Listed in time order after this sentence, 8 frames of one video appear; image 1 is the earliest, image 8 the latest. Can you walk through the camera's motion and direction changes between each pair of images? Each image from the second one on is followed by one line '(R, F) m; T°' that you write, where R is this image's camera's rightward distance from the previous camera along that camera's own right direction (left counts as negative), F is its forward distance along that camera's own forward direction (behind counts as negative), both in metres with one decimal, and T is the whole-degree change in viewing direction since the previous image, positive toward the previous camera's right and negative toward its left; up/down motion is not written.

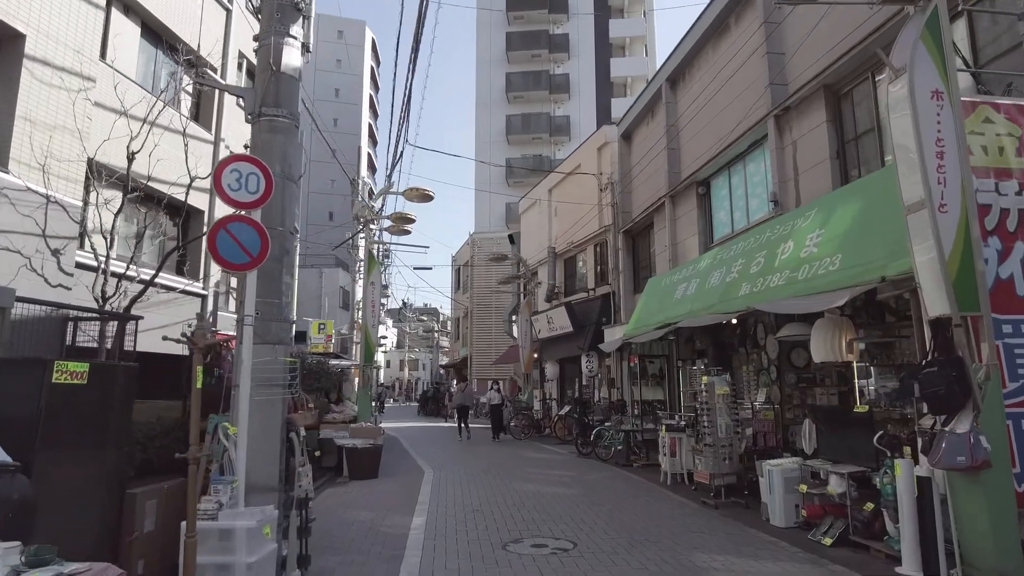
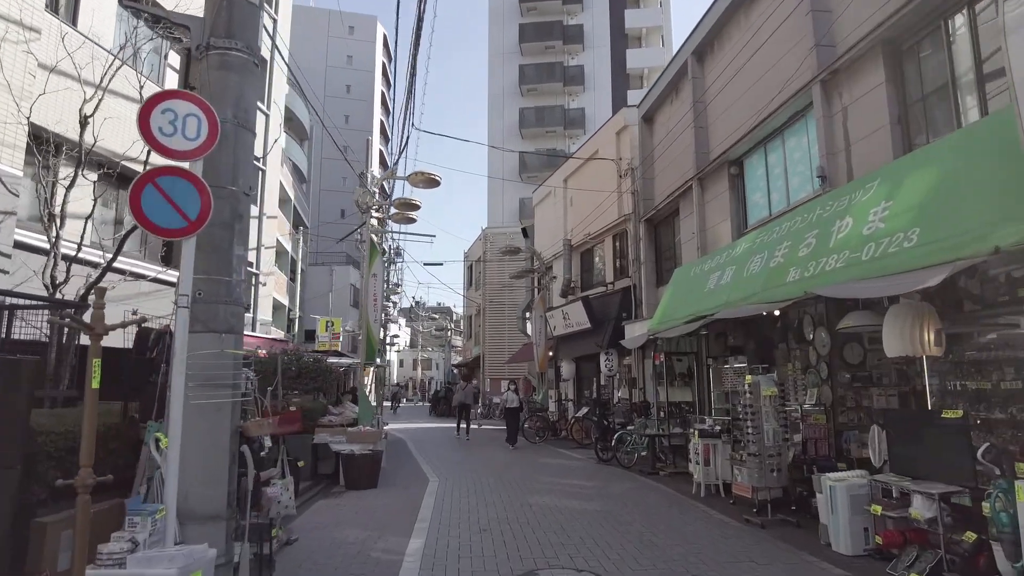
(0.0, +1.1) m; -1°
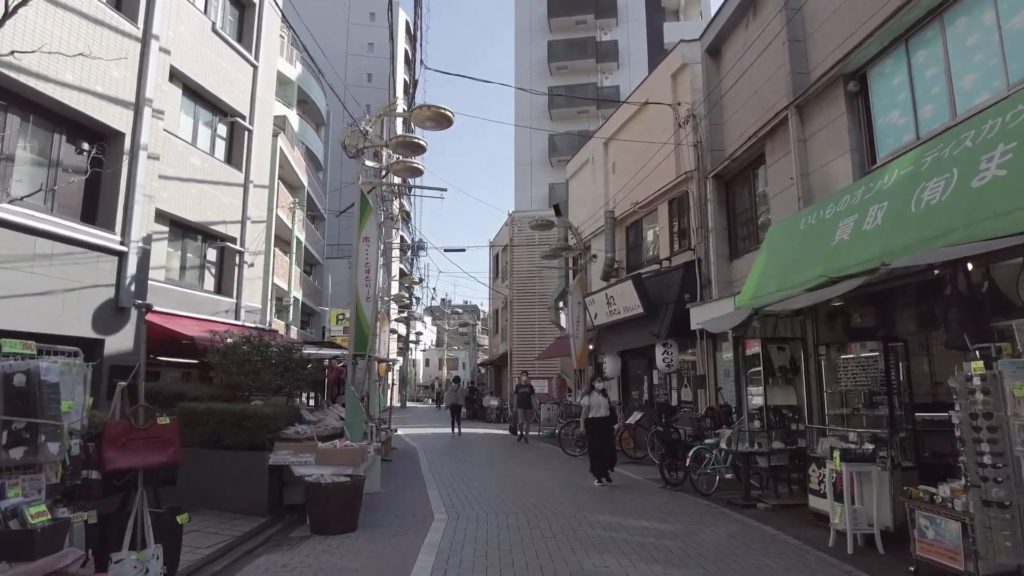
(-0.1, +3.0) m; -2°
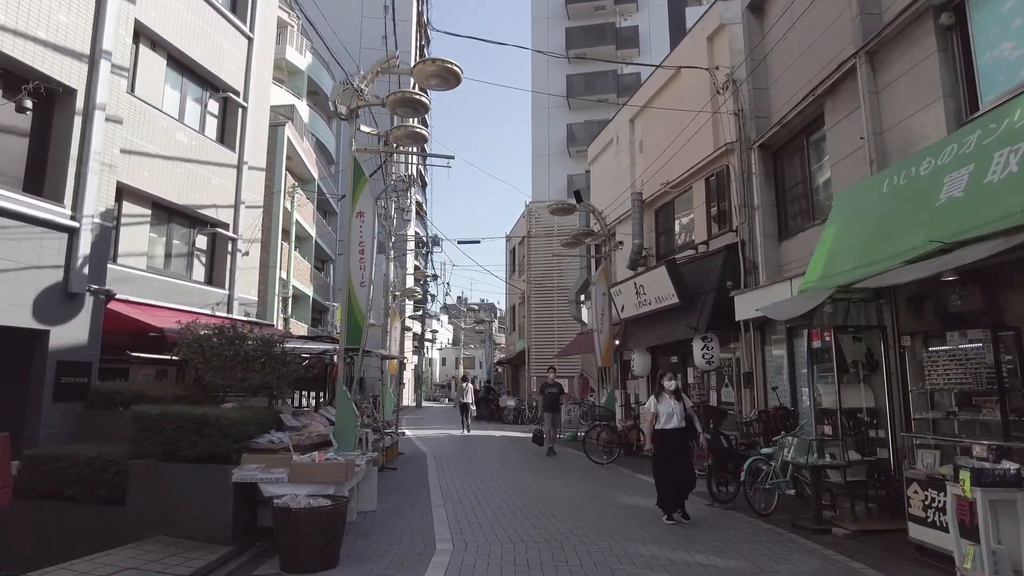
(0.0, +1.4) m; -2°
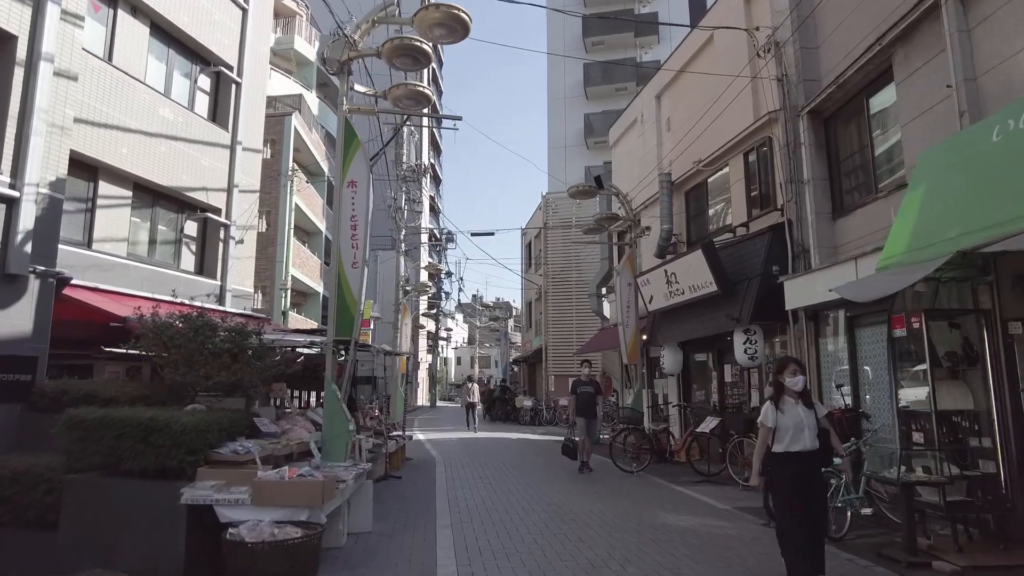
(0.0, +1.2) m; -1°
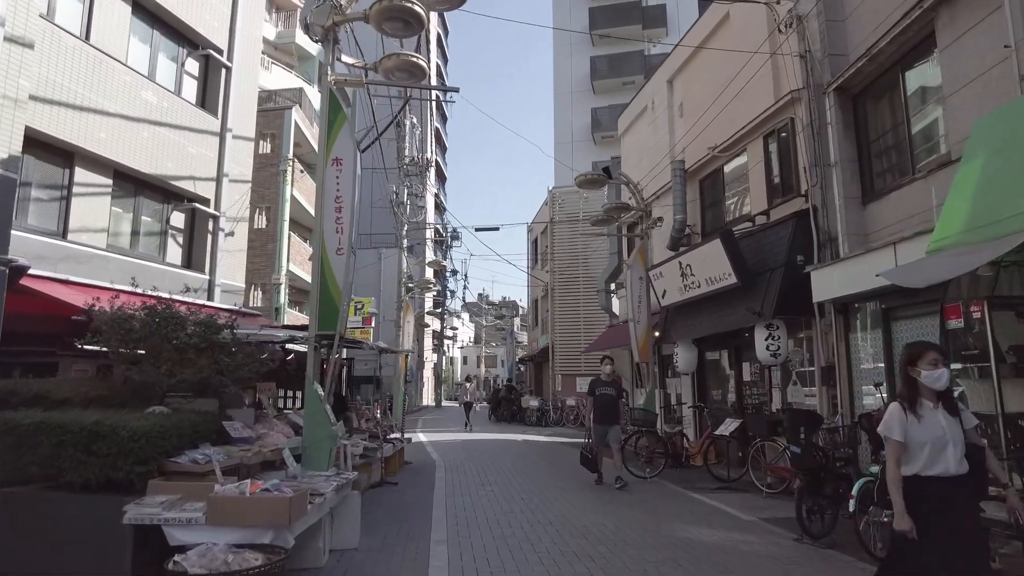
(0.0, +0.7) m; -1°
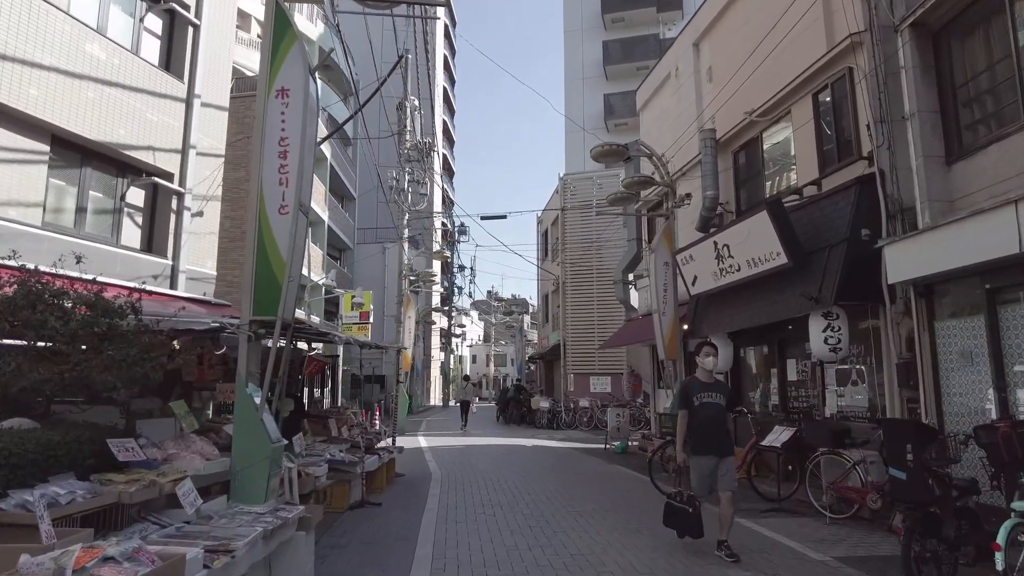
(+0.1, +1.6) m; -1°
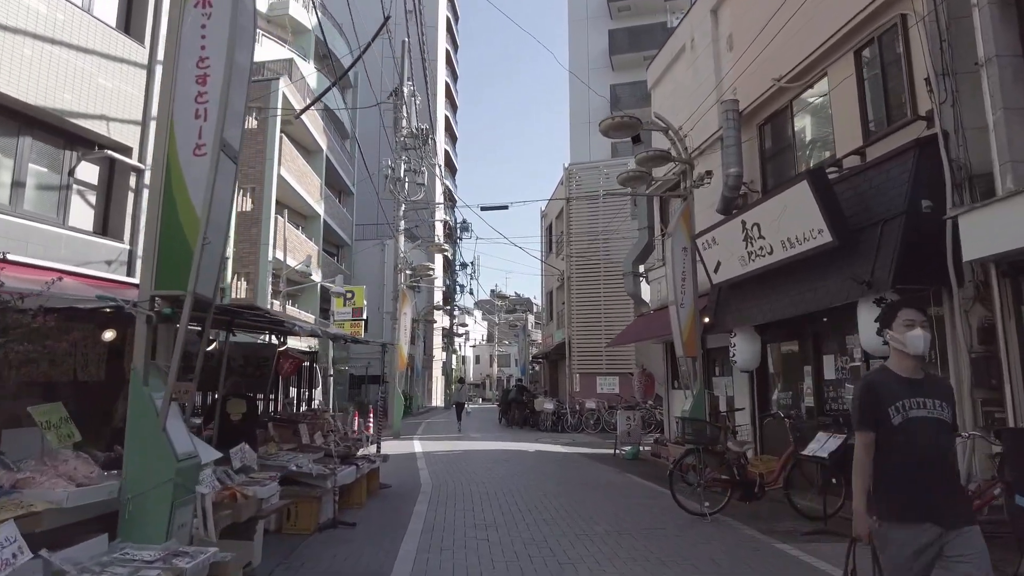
(+0.1, +1.2) m; 0°
